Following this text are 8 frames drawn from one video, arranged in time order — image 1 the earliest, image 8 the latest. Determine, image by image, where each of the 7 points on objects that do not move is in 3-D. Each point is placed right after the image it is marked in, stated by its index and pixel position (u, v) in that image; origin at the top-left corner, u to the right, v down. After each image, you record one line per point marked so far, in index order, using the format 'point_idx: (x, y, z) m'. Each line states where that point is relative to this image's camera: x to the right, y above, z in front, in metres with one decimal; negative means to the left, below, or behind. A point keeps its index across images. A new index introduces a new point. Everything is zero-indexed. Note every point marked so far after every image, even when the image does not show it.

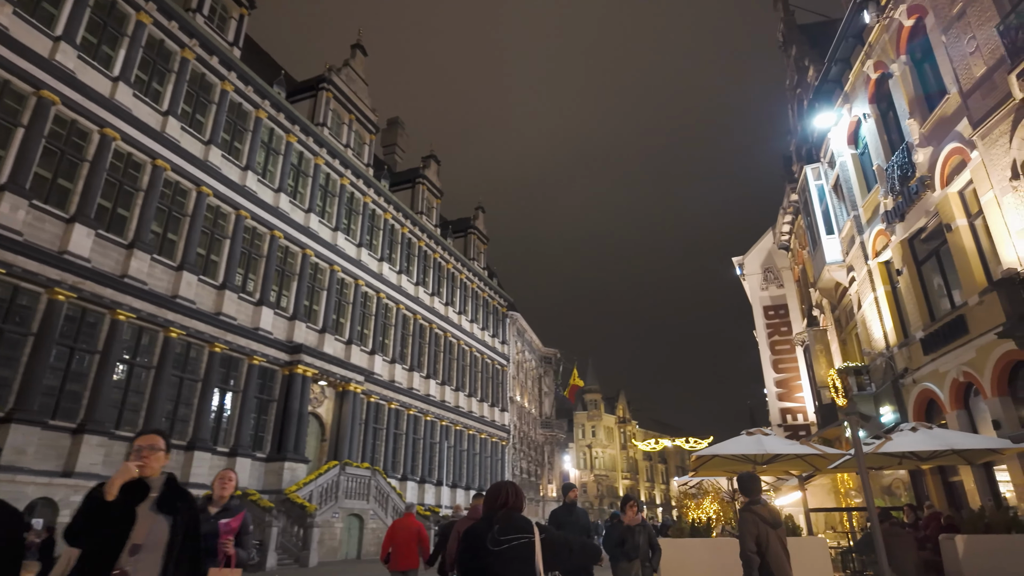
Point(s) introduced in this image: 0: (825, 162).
0: (+7.9, +3.2, +15.3) m
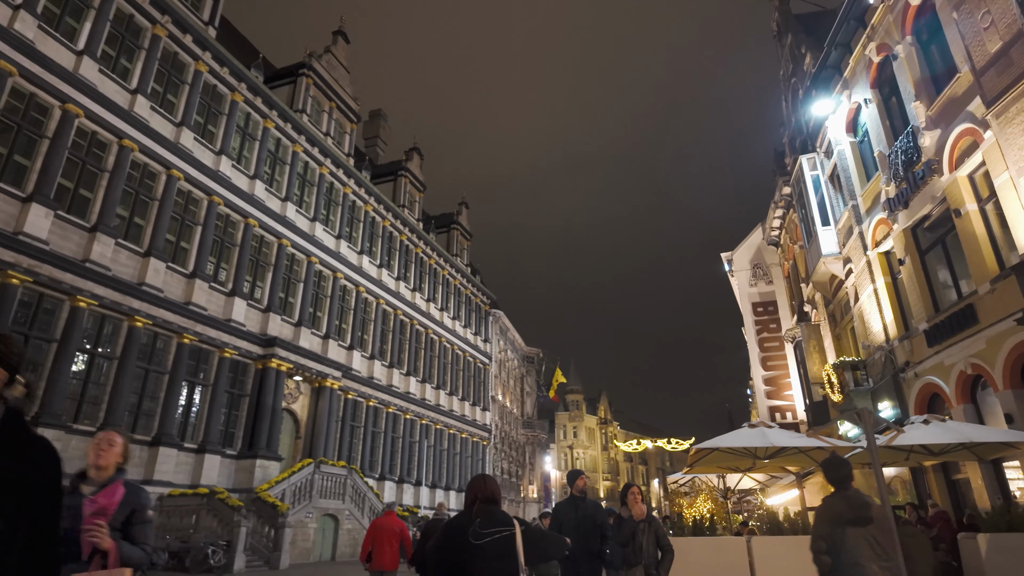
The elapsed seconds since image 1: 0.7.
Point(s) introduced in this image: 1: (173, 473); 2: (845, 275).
0: (+7.6, +3.3, +14.9) m
1: (-10.4, -5.7, +18.5) m
2: (+7.6, +0.3, +13.8) m
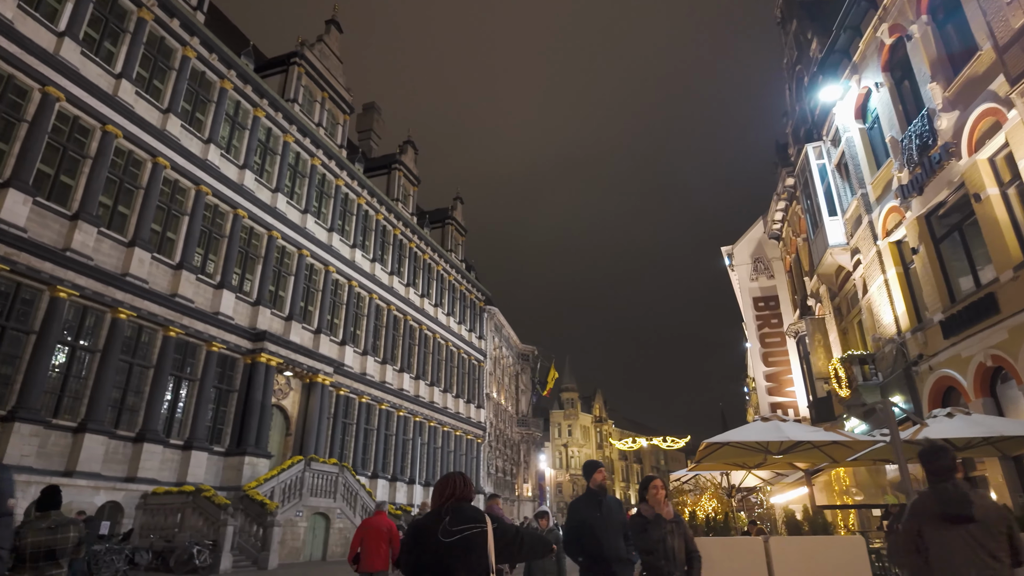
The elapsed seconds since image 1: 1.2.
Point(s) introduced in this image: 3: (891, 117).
0: (+7.5, +3.5, +14.5) m
1: (-10.5, -5.4, +17.9) m
2: (+7.5, +0.5, +13.4) m
3: (+7.2, +3.2, +11.5) m
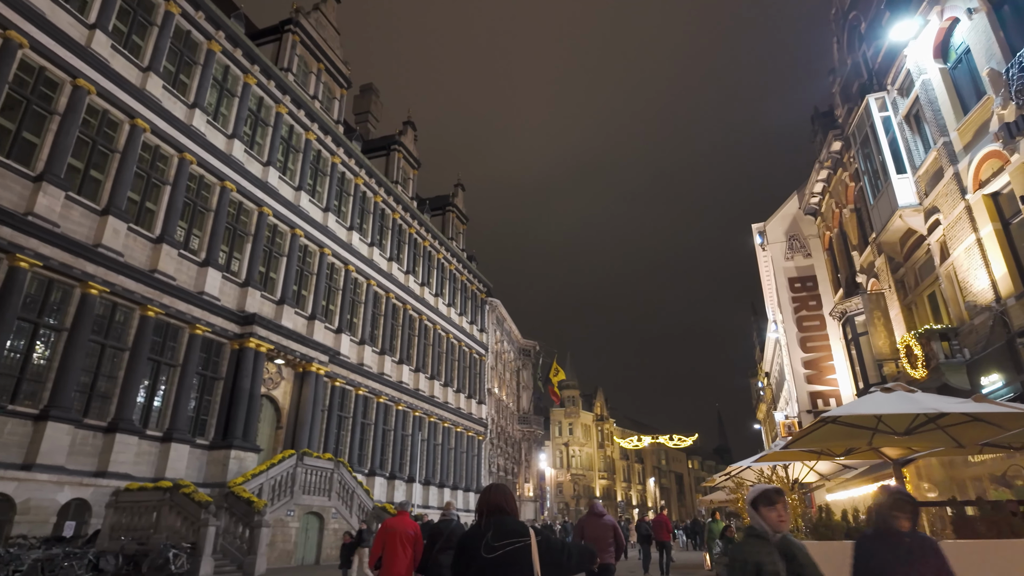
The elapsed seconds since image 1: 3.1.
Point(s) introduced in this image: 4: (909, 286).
0: (+8.0, +4.2, +12.8) m
1: (-10.1, -4.7, +16.0) m
2: (+8.0, +1.1, +11.7) m
3: (+7.7, +3.9, +9.8) m
4: (+8.5, 0.0, +13.0) m
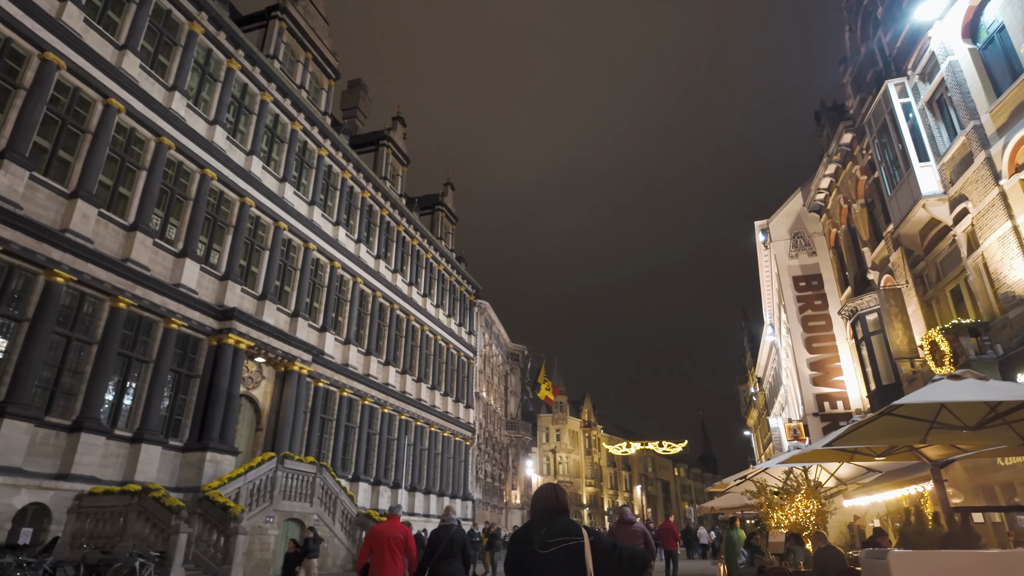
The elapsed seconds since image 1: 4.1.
0: (+8.1, +4.3, +12.2) m
1: (-10.2, -4.4, +14.9) m
2: (+8.1, +1.3, +11.1) m
3: (+7.8, +4.0, +9.2) m
4: (+8.5, +0.1, +12.4) m
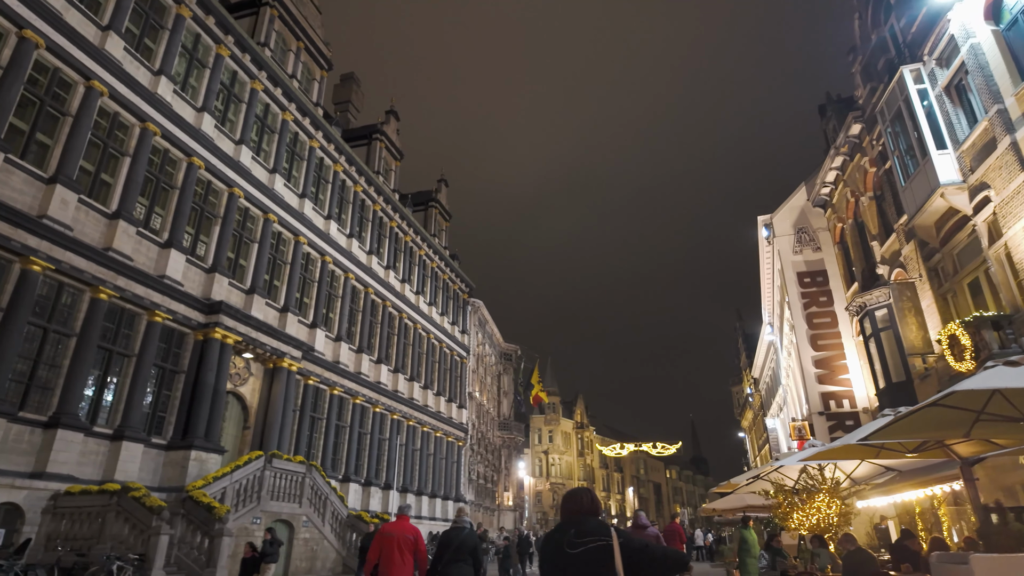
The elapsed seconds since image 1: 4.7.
0: (+8.1, +4.4, +11.8) m
1: (-10.2, -4.2, +14.2) m
2: (+8.1, +1.4, +10.7) m
3: (+7.9, +4.2, +8.8) m
4: (+8.5, +0.3, +11.9) m
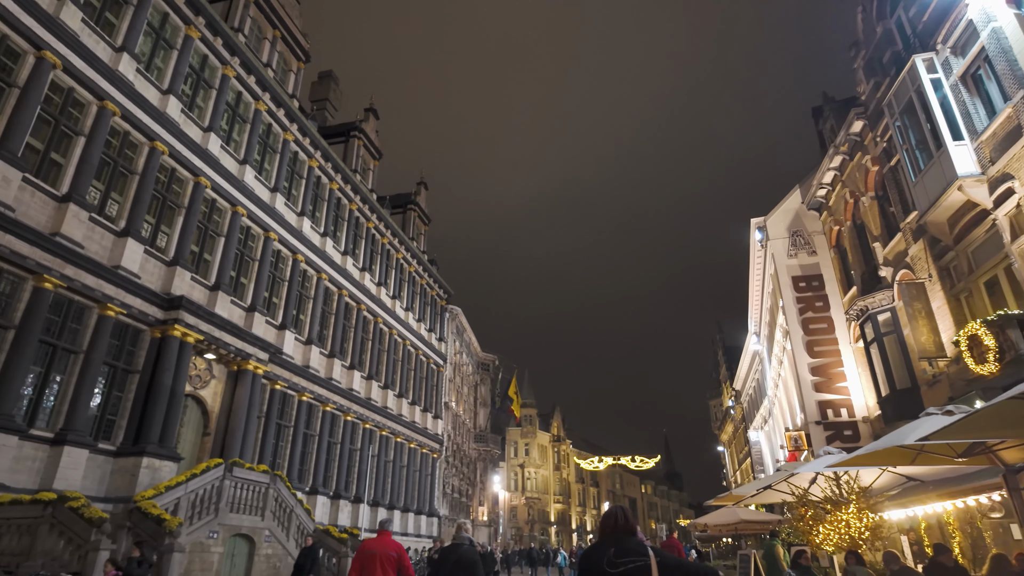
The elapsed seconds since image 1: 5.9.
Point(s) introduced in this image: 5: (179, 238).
0: (+8.0, +4.4, +11.2) m
1: (-10.6, -3.9, +12.7) m
2: (+8.0, +1.4, +10.1) m
3: (+7.9, +4.3, +8.3) m
4: (+8.3, +0.3, +11.3) m
5: (-10.0, +1.5, +18.3) m
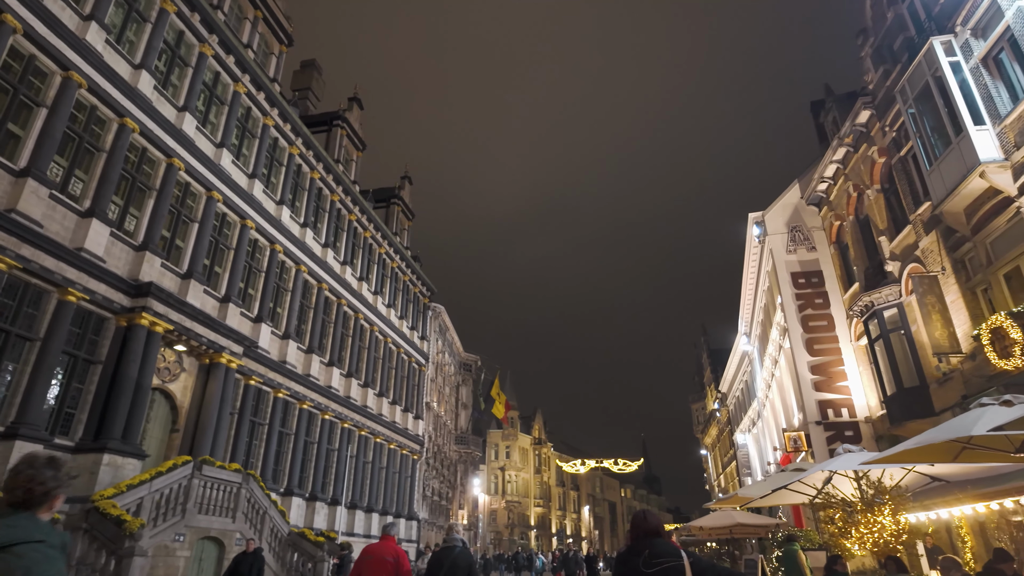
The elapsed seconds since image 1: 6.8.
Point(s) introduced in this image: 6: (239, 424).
0: (+8.0, +4.5, +10.8) m
1: (-10.7, -3.5, +11.6) m
2: (+8.0, +1.6, +9.6) m
3: (+8.0, +4.4, +7.8) m
4: (+8.3, +0.4, +10.8) m
5: (-10.3, +1.9, +17.2) m
6: (-9.0, -4.5, +20.0) m
